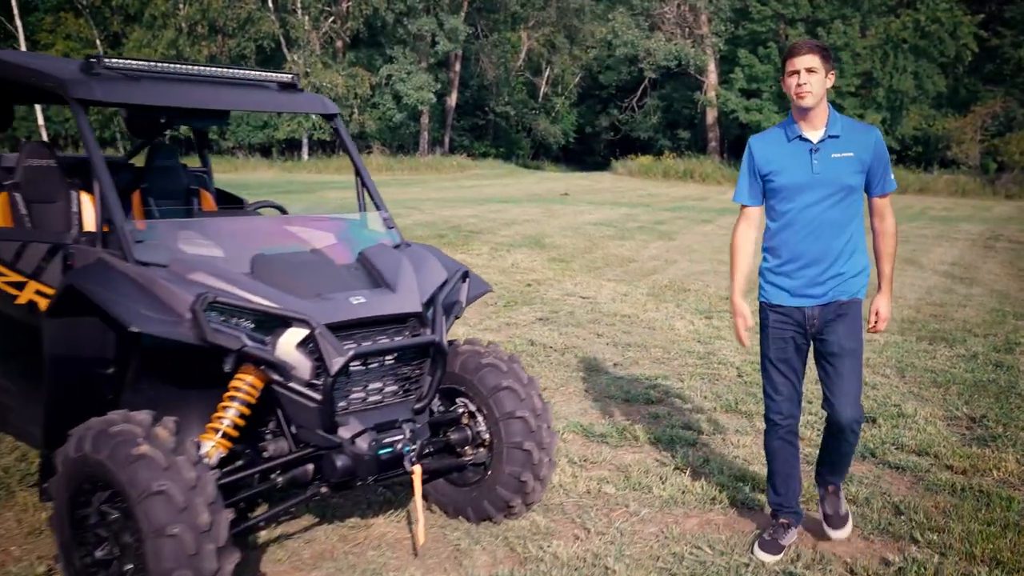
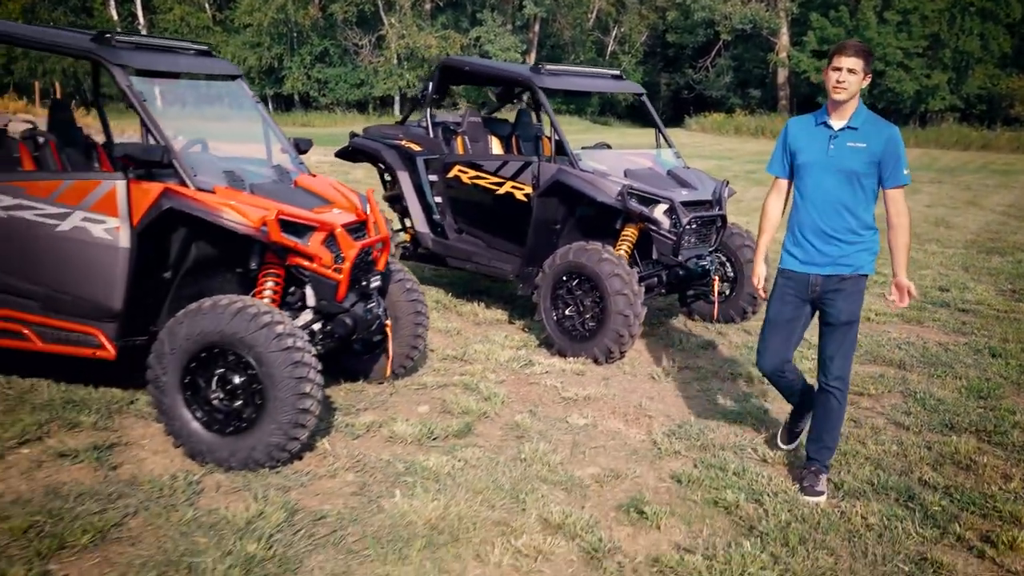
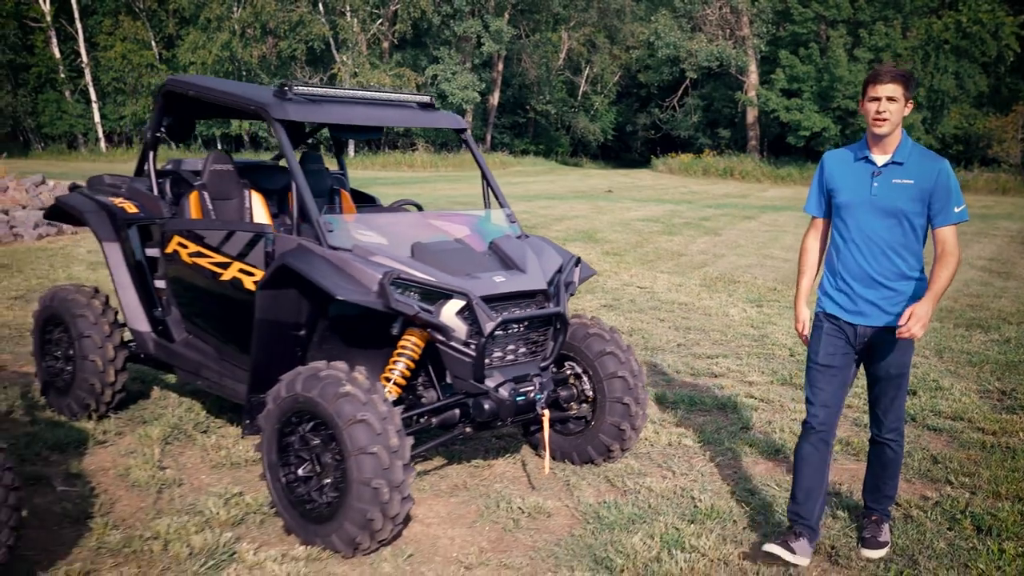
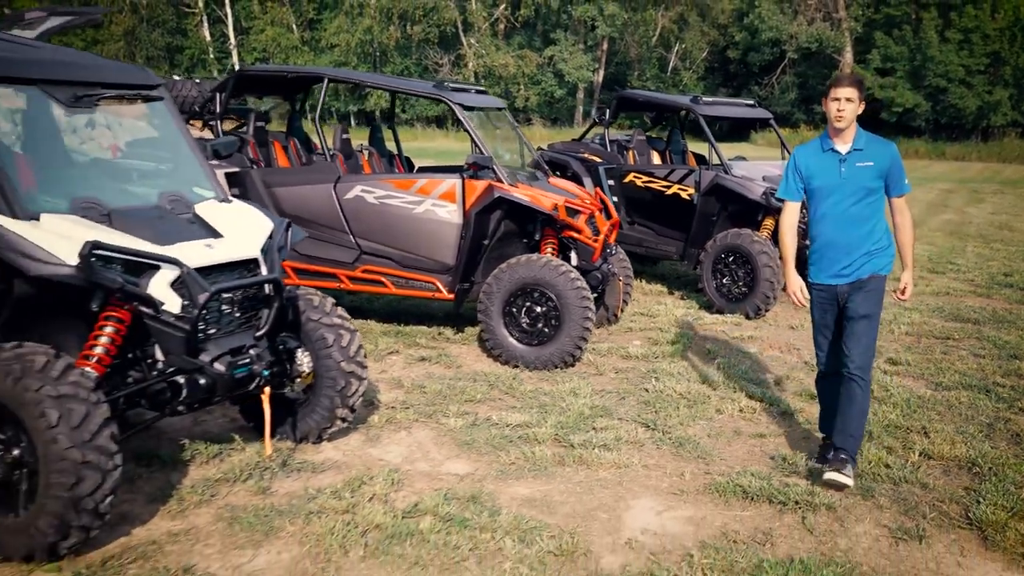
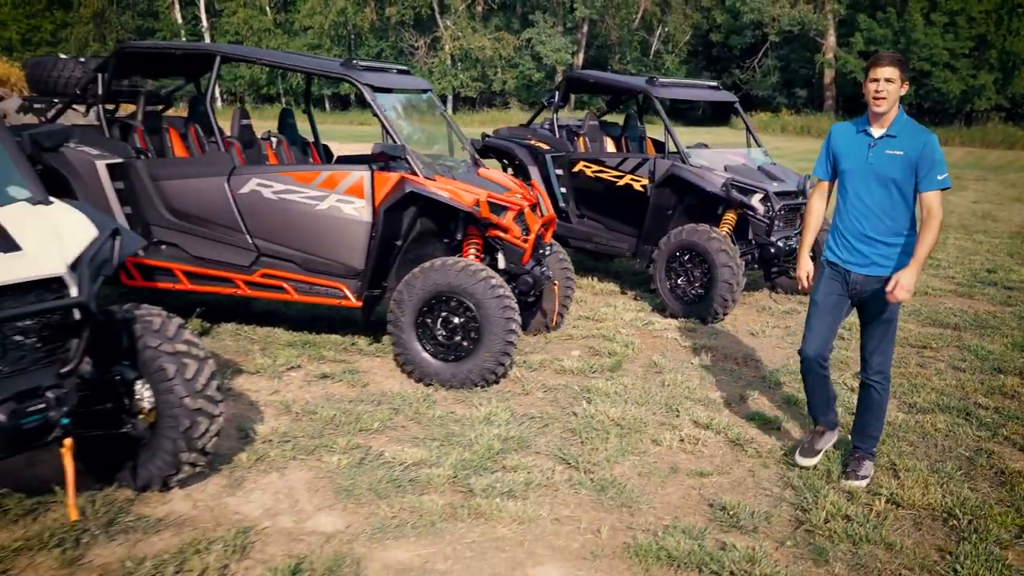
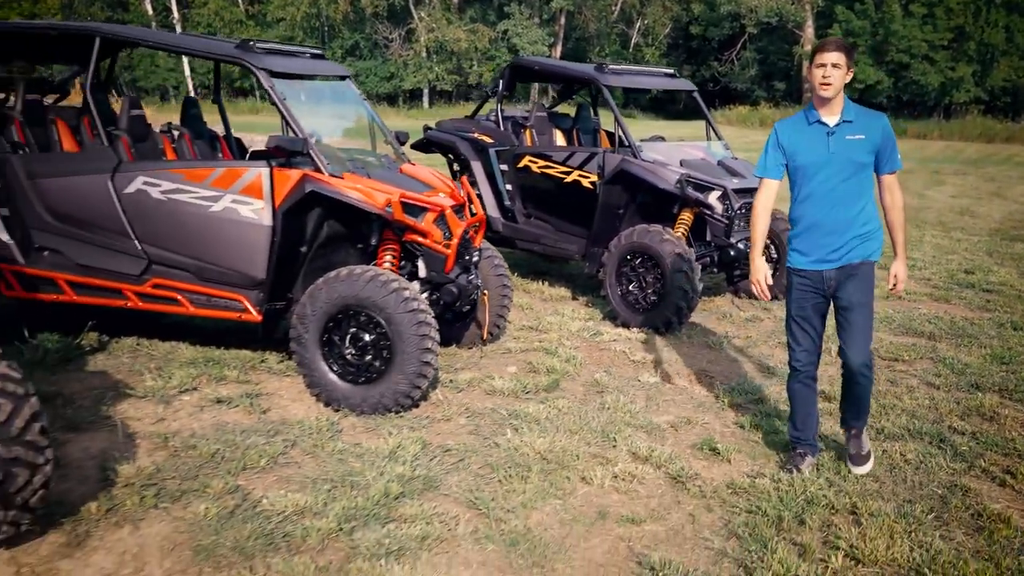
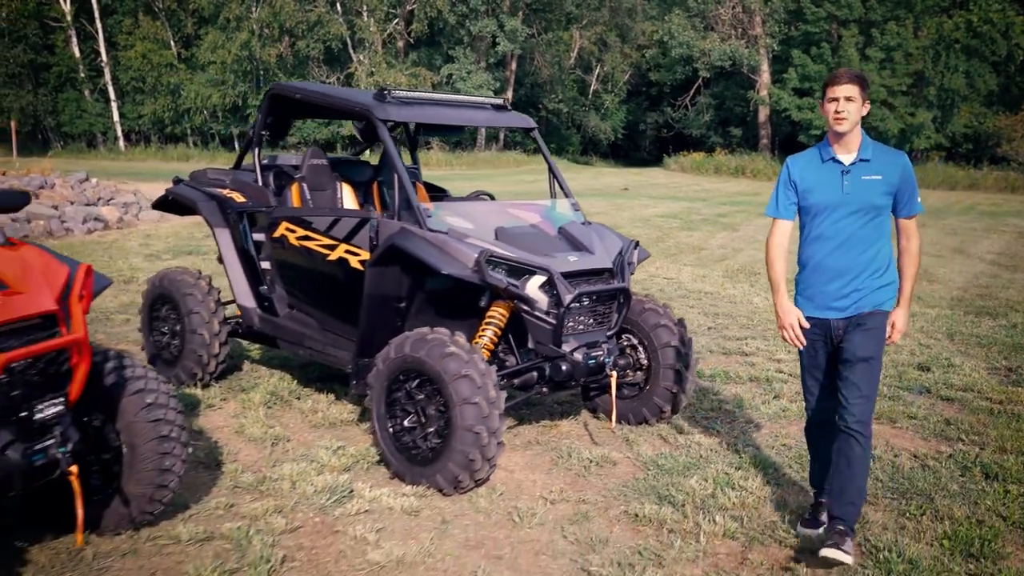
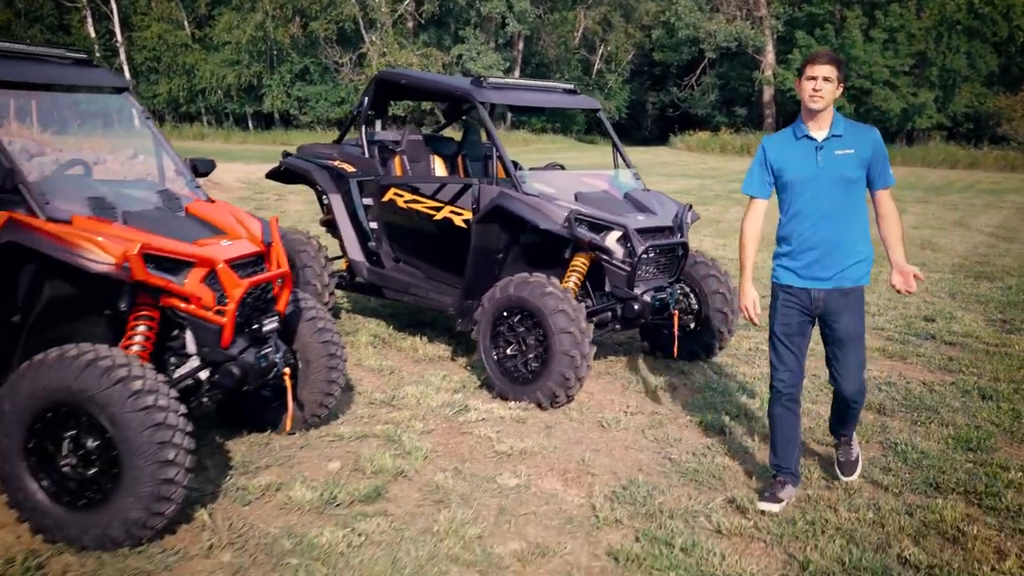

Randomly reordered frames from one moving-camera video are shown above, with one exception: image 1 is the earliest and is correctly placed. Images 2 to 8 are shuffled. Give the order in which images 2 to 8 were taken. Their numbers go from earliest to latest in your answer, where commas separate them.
3, 7, 8, 2, 6, 5, 4
